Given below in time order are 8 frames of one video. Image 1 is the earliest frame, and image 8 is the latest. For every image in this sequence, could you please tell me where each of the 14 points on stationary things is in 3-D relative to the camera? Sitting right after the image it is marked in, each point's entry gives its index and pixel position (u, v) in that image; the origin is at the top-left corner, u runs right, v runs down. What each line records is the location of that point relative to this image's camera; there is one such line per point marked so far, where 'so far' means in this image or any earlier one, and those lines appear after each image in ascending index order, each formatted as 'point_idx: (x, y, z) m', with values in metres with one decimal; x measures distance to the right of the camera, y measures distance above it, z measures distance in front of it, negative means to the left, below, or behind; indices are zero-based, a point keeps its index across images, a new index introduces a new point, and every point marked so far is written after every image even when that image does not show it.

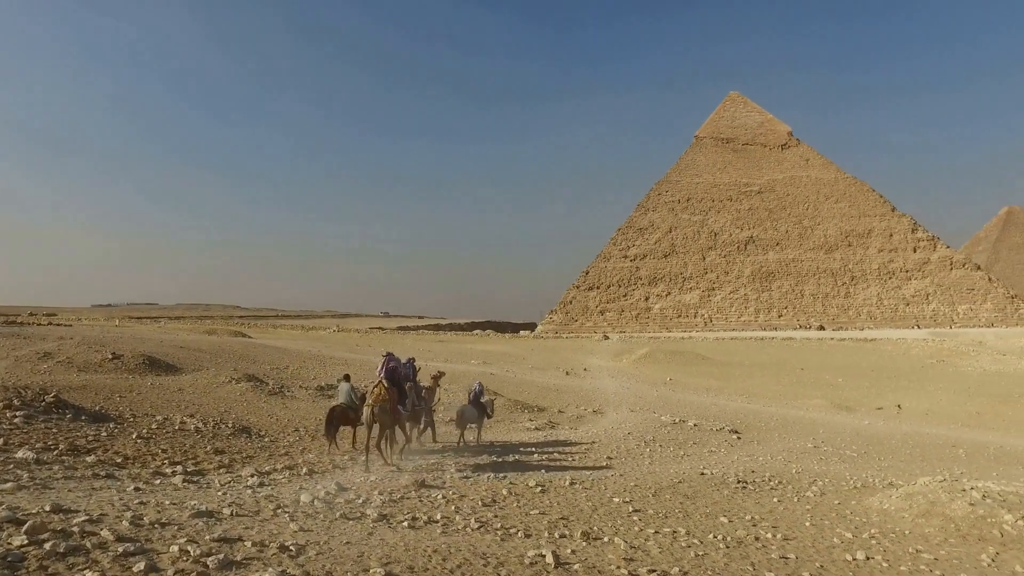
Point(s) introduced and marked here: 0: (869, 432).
0: (+4.7, -1.9, +8.5) m
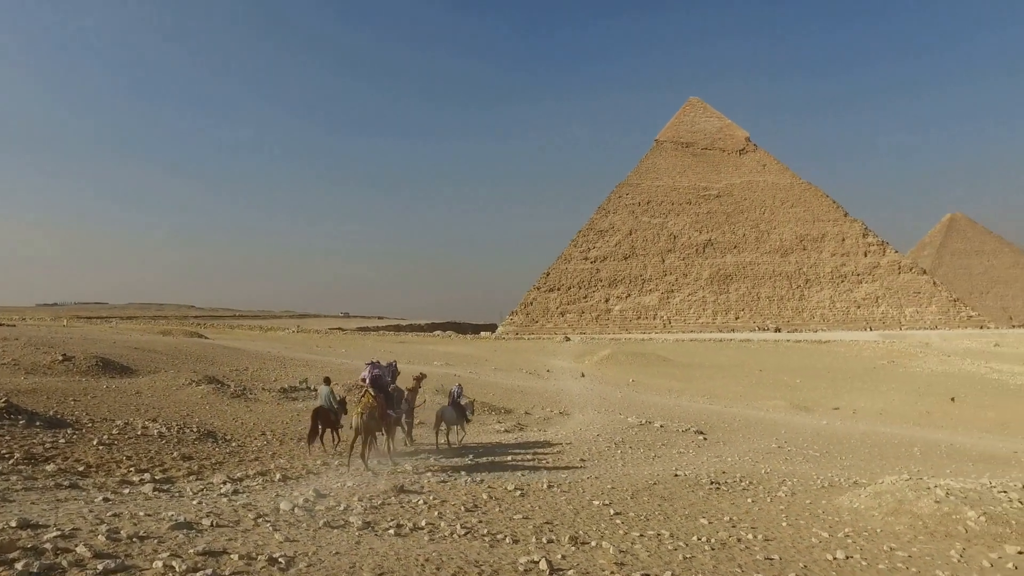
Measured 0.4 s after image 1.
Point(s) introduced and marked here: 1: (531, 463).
0: (+4.2, -2.0, +8.8) m
1: (+0.2, -1.3, +4.9) m
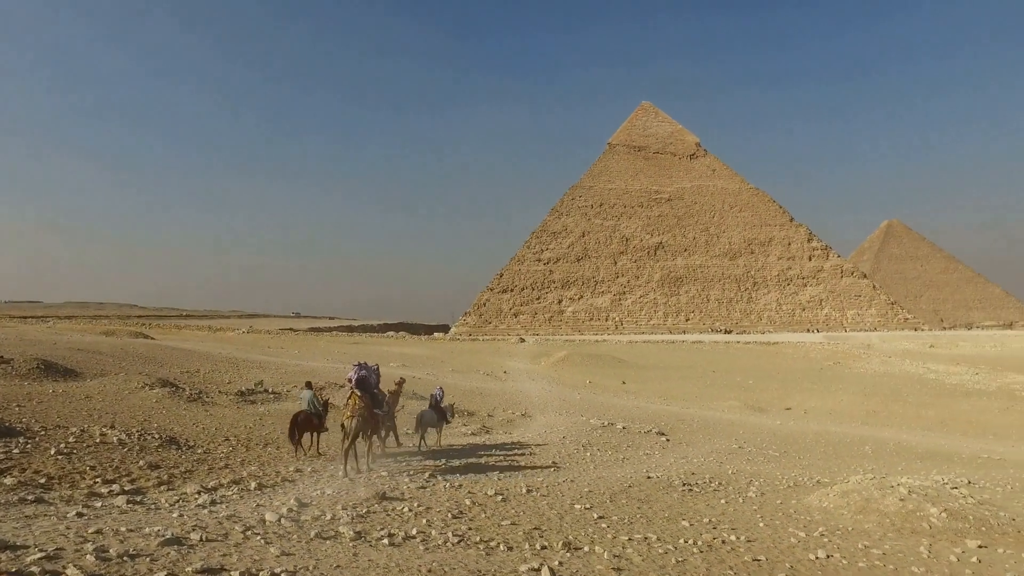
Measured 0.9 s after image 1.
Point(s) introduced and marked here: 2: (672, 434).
0: (+3.7, -2.0, +9.0) m
1: (0.0, -1.3, +4.9) m
2: (+2.0, -1.8, +8.2) m
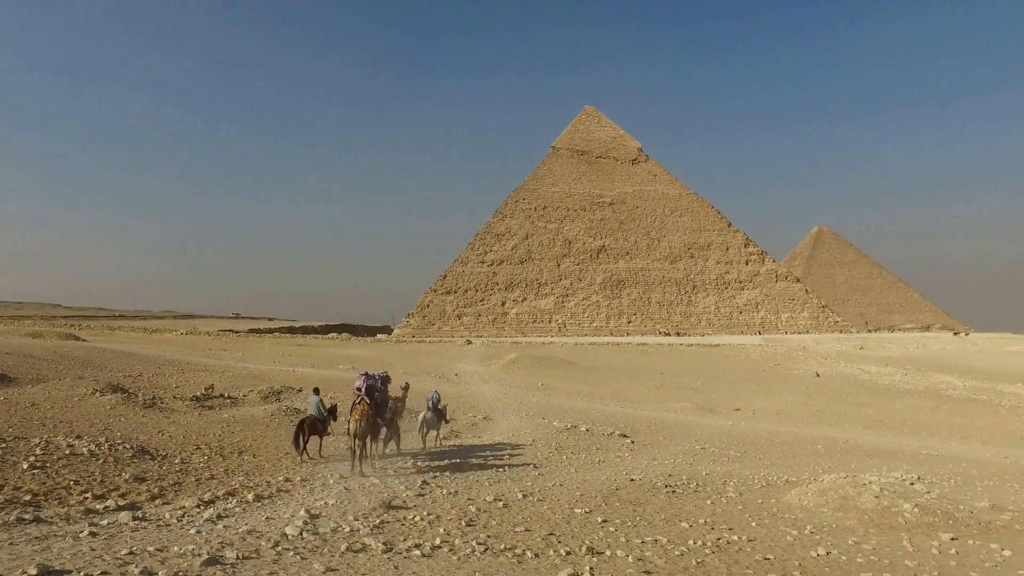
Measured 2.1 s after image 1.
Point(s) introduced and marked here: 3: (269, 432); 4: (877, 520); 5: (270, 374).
0: (+3.2, -2.1, +9.3) m
1: (-0.1, -1.3, +4.9) m
2: (+1.6, -1.9, +8.3) m
3: (-2.1, -1.2, +5.6) m
4: (+2.1, -1.3, +3.8) m
5: (-4.8, -1.7, +12.9) m
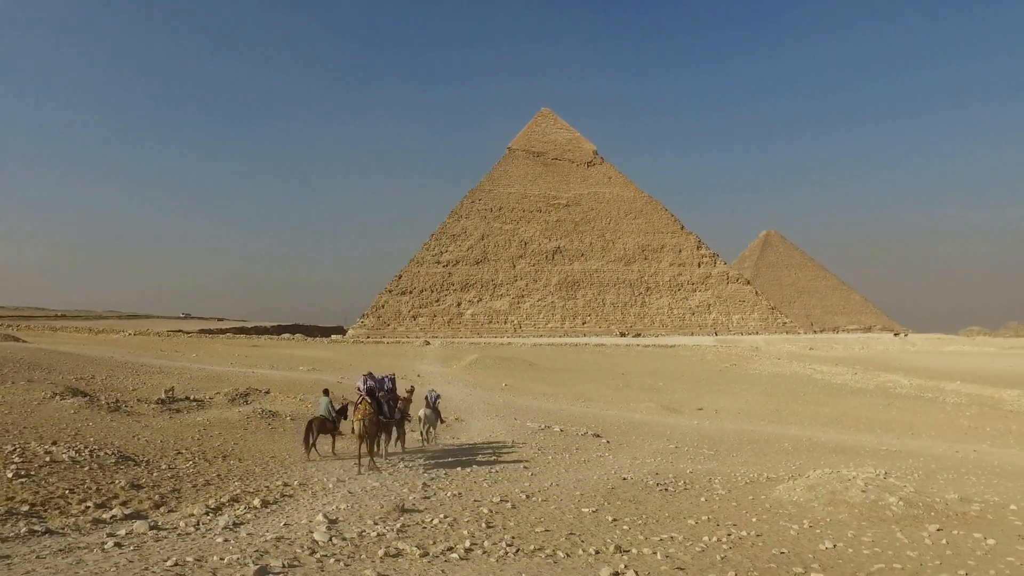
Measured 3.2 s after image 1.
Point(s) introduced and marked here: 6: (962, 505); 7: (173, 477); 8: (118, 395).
0: (+2.8, -2.1, +9.5) m
1: (-0.2, -1.3, +4.9) m
2: (+1.2, -1.9, +8.4) m
3: (-2.2, -1.2, +5.4) m
4: (+2.1, -1.4, +3.9) m
5: (-5.4, -1.6, +12.5) m
6: (+3.3, -1.6, +4.7) m
7: (-1.9, -1.1, +3.7) m
8: (-4.7, -1.3, +7.9) m
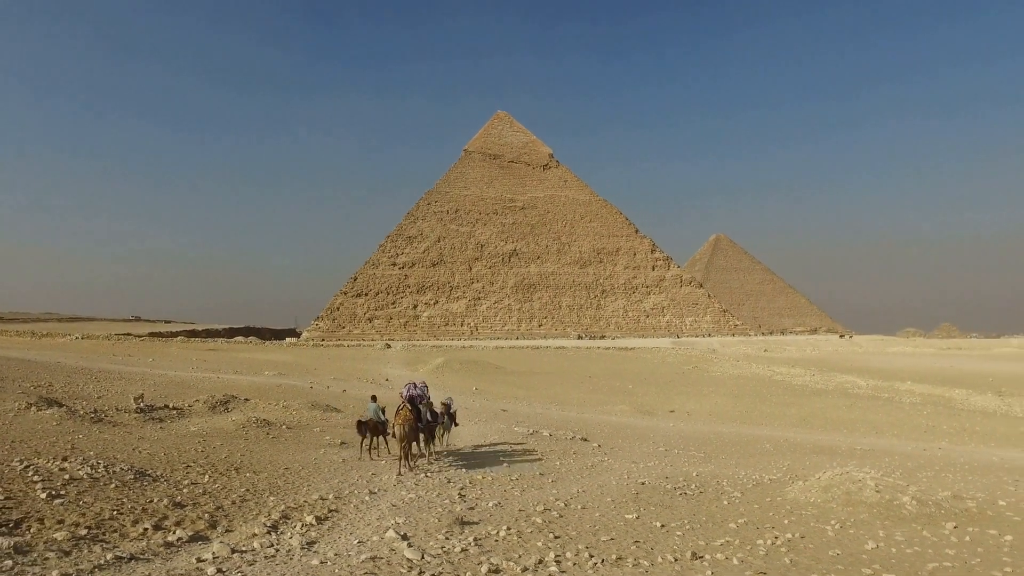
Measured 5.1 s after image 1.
0: (+2.6, -2.2, +9.7) m
1: (0.0, -1.4, +4.8) m
2: (+1.1, -2.0, +8.5) m
3: (-2.1, -1.3, +5.3) m
4: (+2.3, -1.4, +4.1) m
5: (-5.9, -1.7, +12.1) m
6: (+3.4, -1.6, +5.0) m
7: (-1.7, -1.1, +3.5) m
8: (-4.8, -1.3, +7.5) m
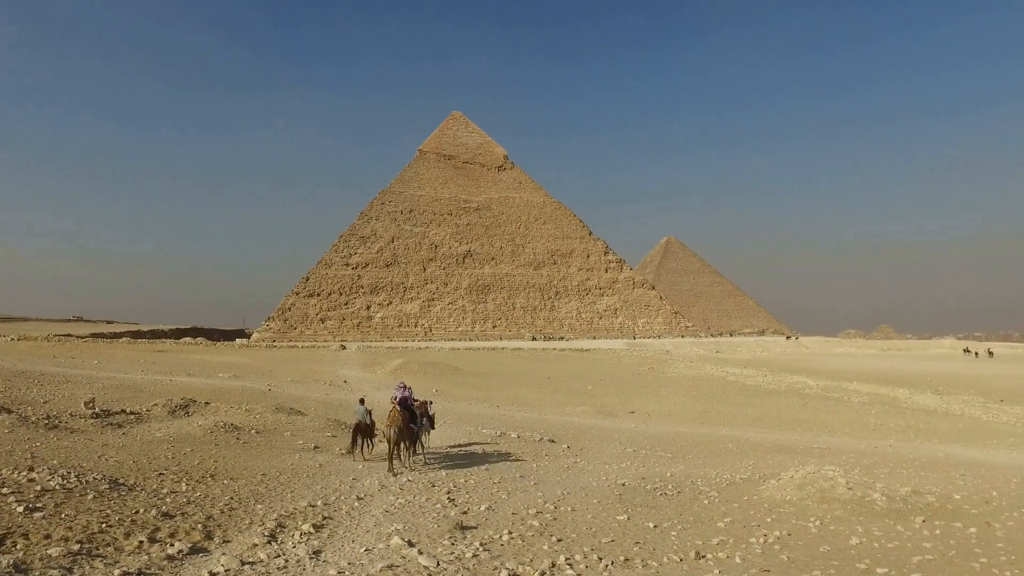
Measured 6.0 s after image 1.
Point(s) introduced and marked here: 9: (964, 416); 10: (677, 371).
0: (+2.1, -2.2, +9.9) m
1: (-0.2, -1.4, +4.8) m
2: (+0.7, -2.0, +8.5) m
3: (-2.3, -1.3, +5.1) m
4: (+2.3, -1.4, +4.3) m
5: (-6.5, -1.7, +11.6) m
6: (+3.3, -1.7, +5.2) m
7: (-1.7, -1.1, +3.4) m
8: (-5.1, -1.3, +7.1) m
9: (+7.9, -2.3, +11.5) m
10: (+4.9, -2.4, +19.2) m
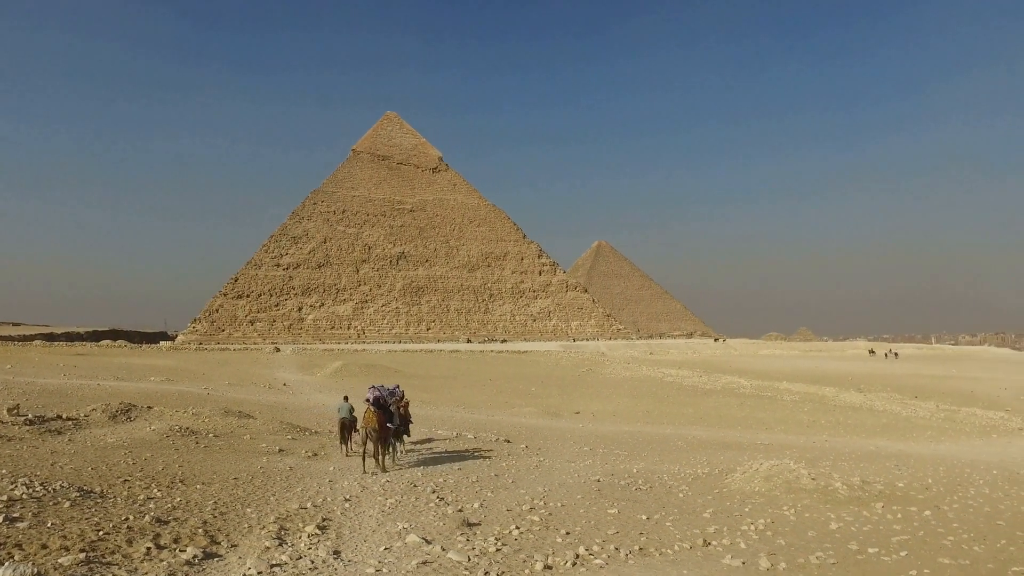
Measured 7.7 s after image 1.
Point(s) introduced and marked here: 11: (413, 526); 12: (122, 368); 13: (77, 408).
0: (+1.4, -2.2, +10.1) m
1: (-0.3, -1.4, +4.8) m
2: (+0.1, -2.0, +8.6) m
3: (-2.4, -1.3, +4.9) m
4: (+2.1, -1.4, +4.5) m
5: (-7.4, -1.7, +10.9) m
6: (+3.0, -1.7, +5.6) m
7: (-1.7, -1.1, +3.2) m
8: (-5.5, -1.3, +6.5) m
9: (+7.0, -2.3, +12.3) m
10: (+3.1, -2.5, +19.7) m
11: (-0.5, -1.1, +2.9) m
12: (-9.0, -1.9, +15.1) m
13: (-5.3, -1.5, +8.0) m
